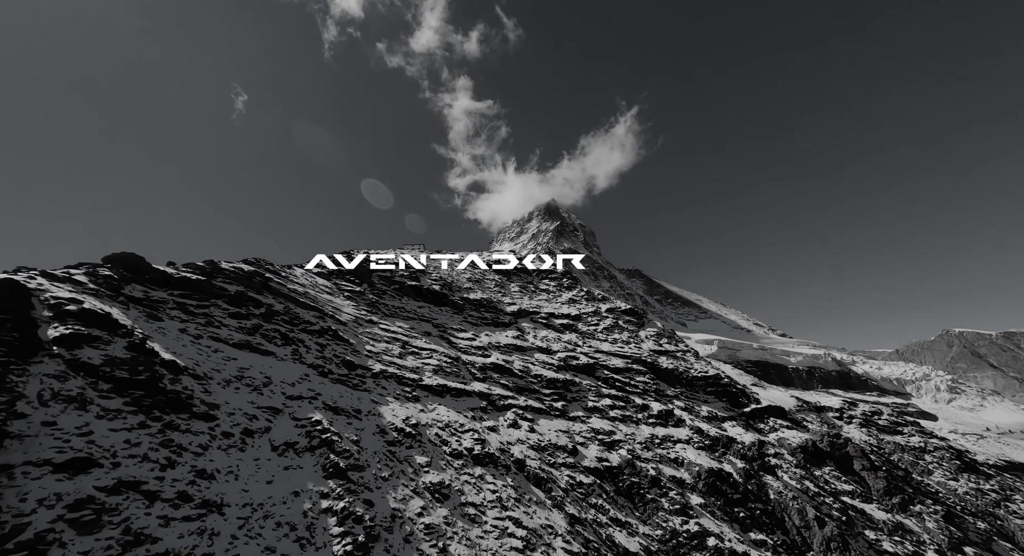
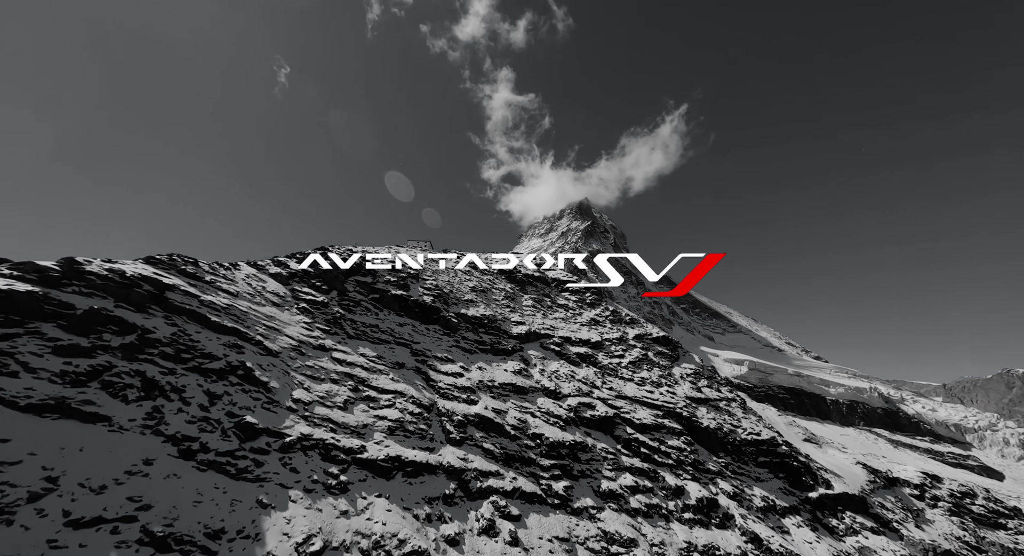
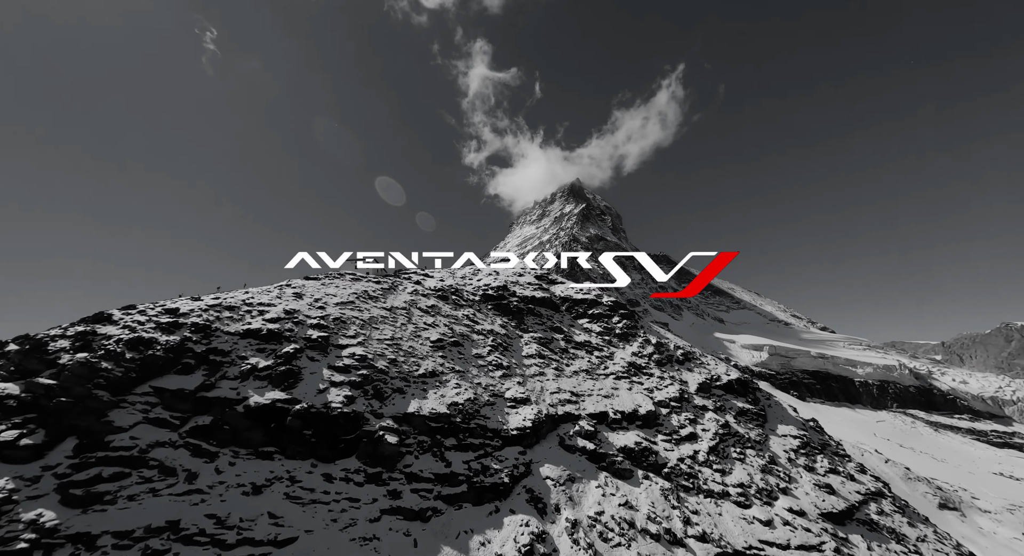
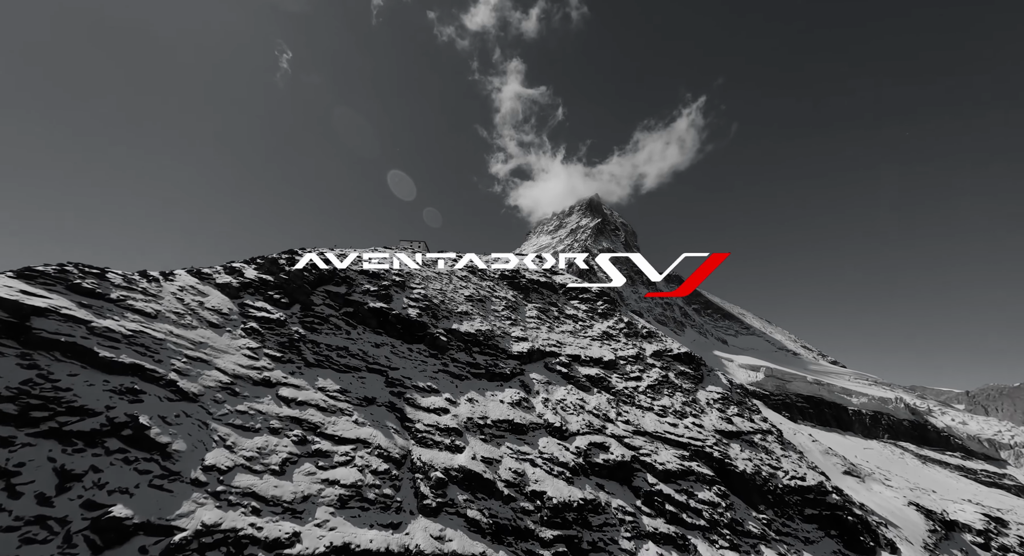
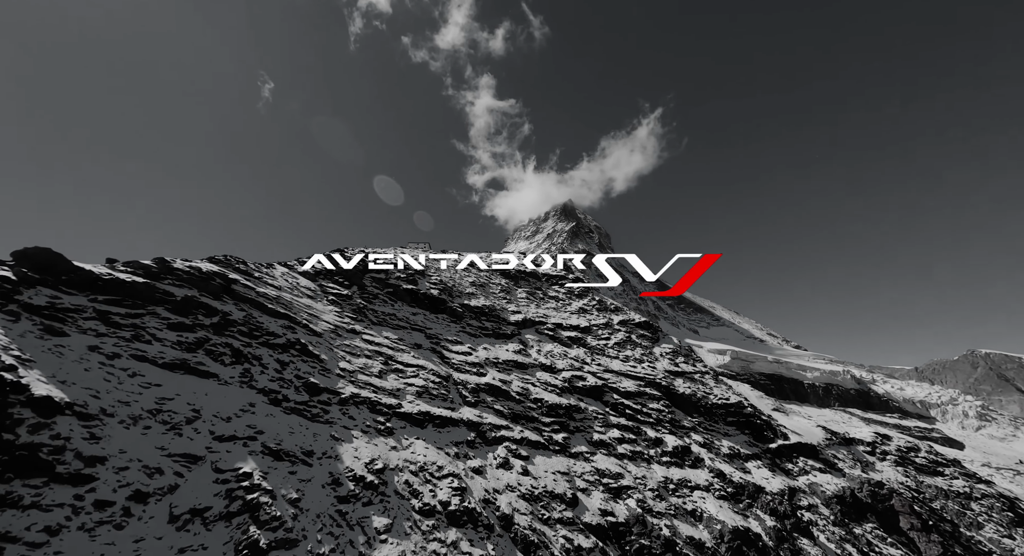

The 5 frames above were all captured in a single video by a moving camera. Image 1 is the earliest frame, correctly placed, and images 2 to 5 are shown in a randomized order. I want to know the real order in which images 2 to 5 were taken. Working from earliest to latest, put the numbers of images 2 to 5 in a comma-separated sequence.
5, 2, 4, 3
